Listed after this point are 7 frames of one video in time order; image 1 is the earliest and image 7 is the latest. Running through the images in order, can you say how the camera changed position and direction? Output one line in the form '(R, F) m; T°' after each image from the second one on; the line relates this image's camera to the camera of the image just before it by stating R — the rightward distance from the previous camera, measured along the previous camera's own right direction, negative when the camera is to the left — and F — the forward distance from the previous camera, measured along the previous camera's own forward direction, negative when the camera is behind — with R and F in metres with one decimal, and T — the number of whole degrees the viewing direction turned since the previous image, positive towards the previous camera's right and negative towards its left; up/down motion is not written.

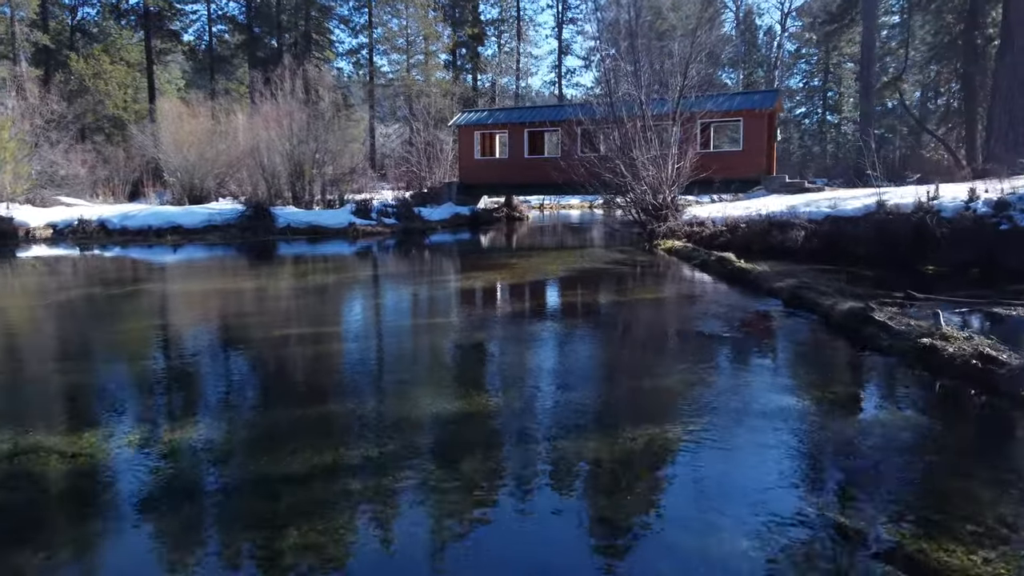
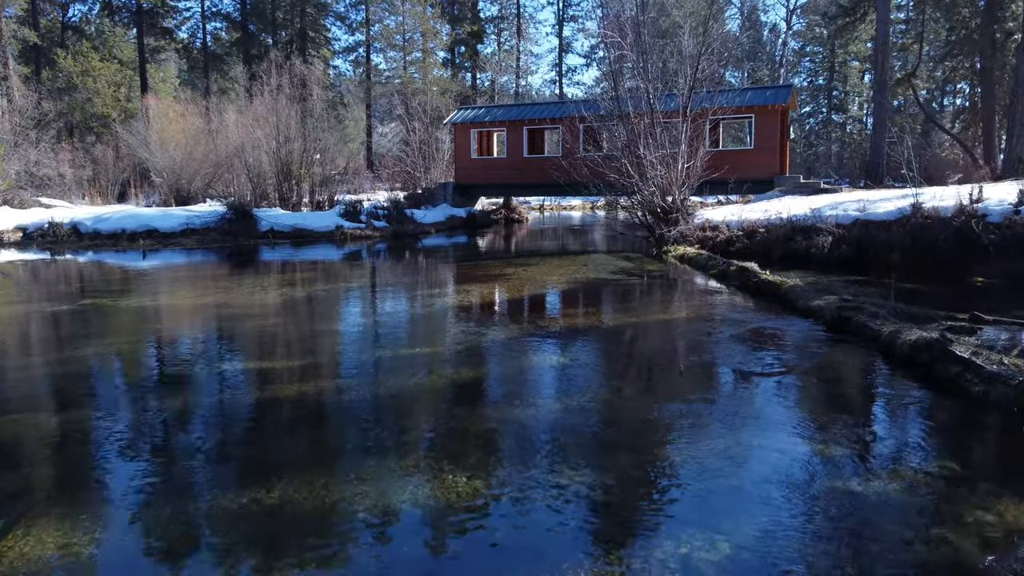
(+0.1, +1.1) m; 0°
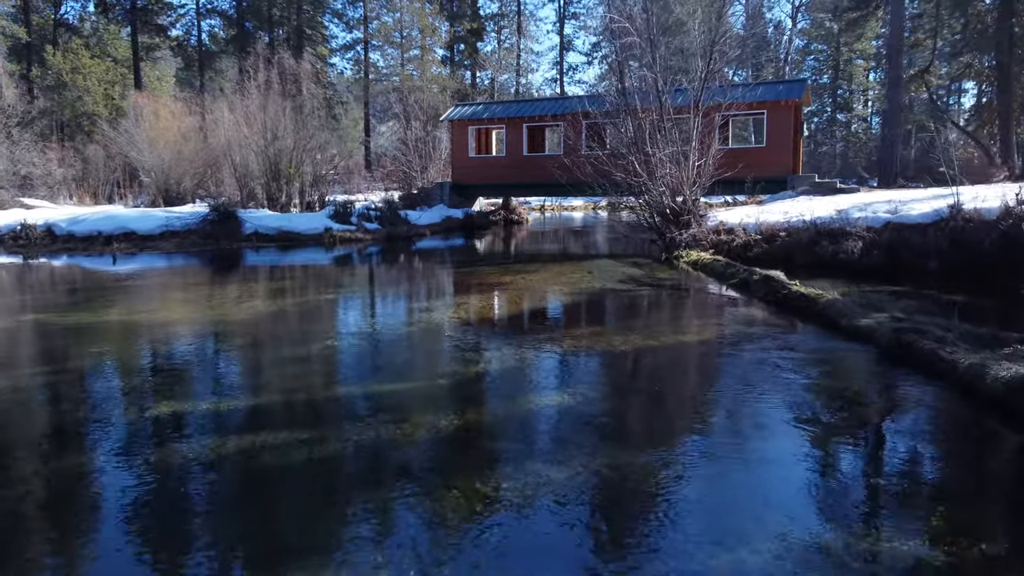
(0.0, +0.9) m; 0°
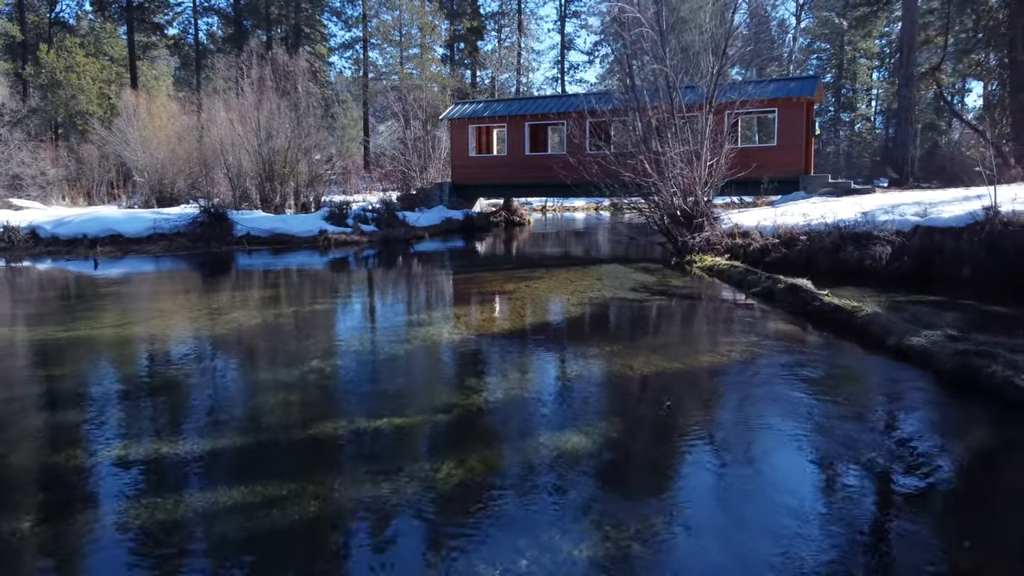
(0.0, +0.6) m; 0°
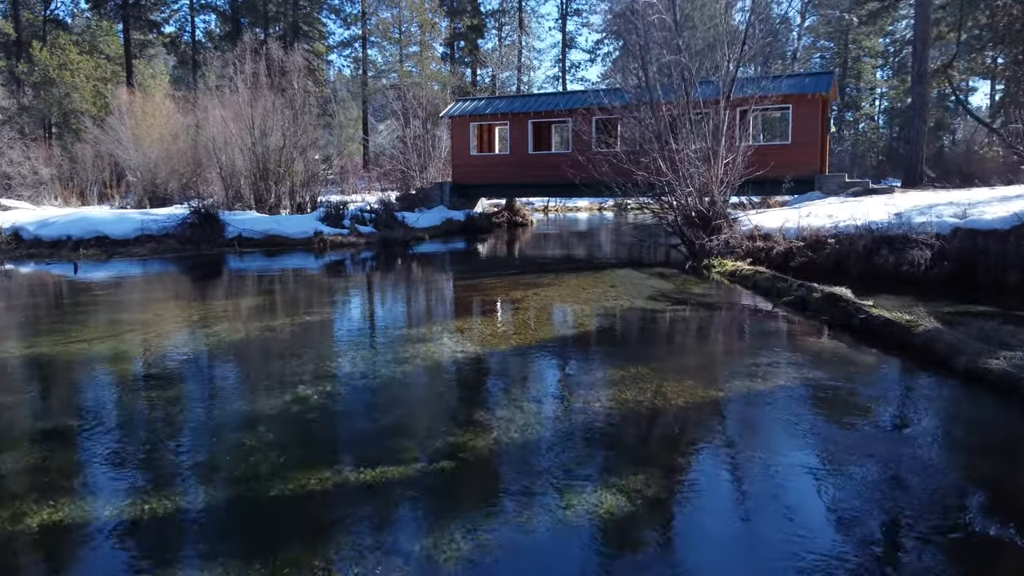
(-0.1, +0.7) m; 0°
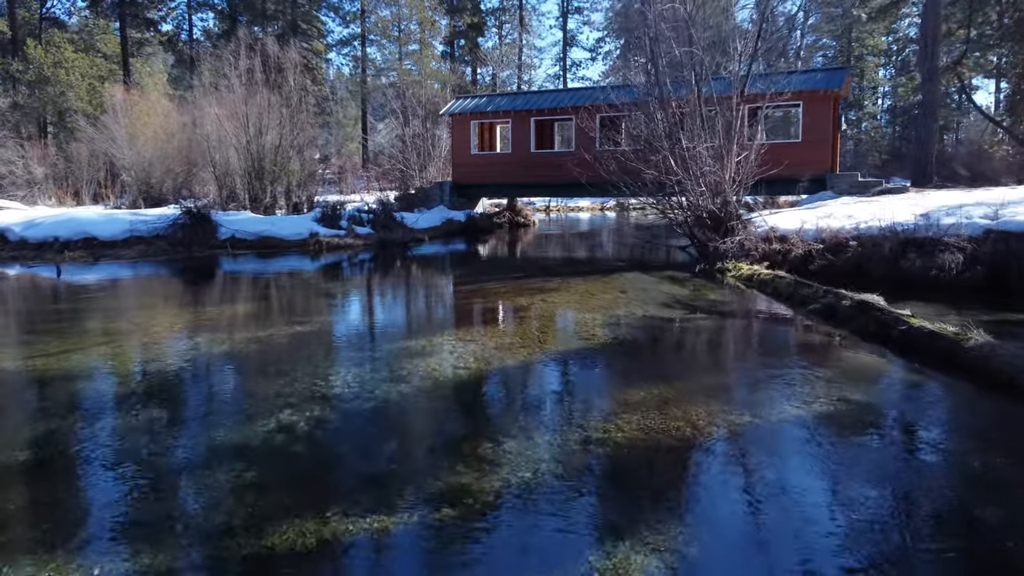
(-0.1, +0.5) m; 0°
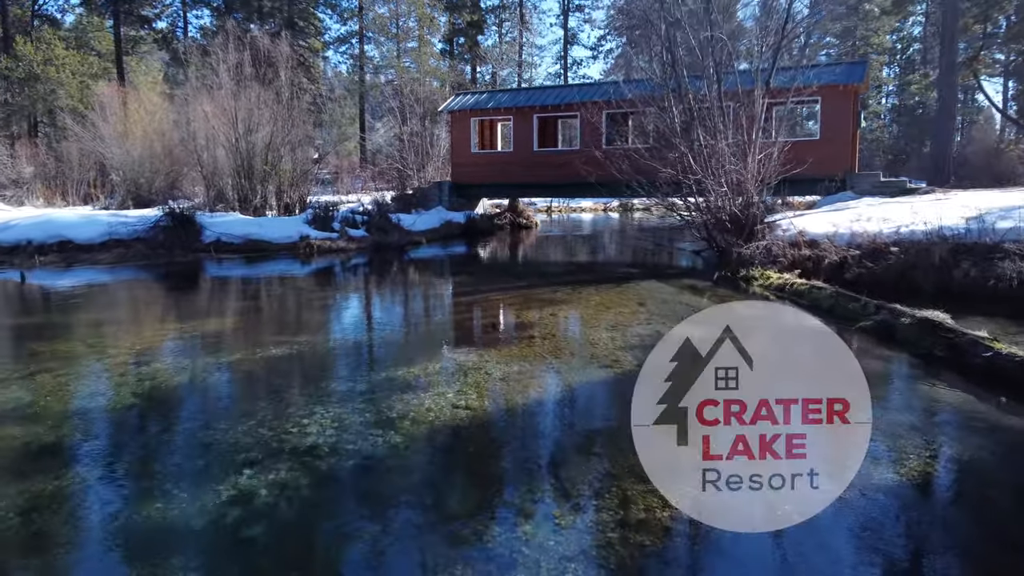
(-0.1, +0.8) m; 0°
